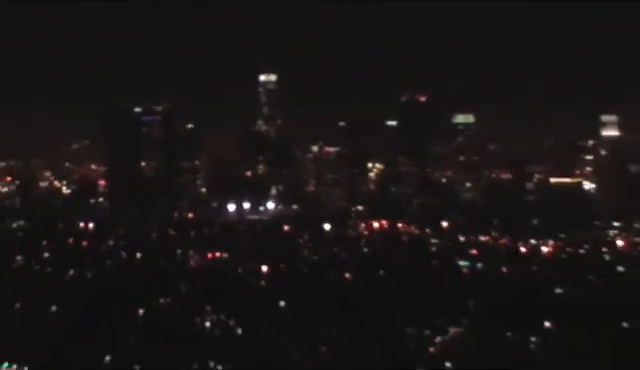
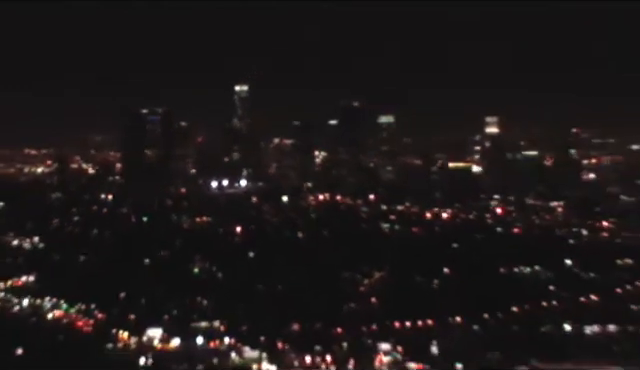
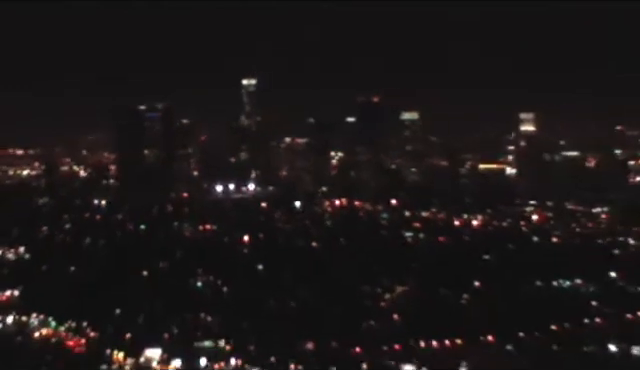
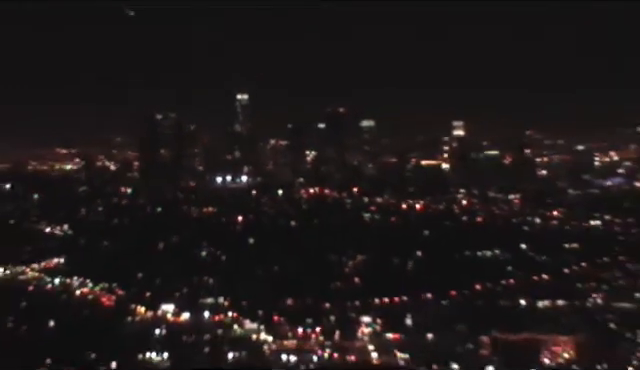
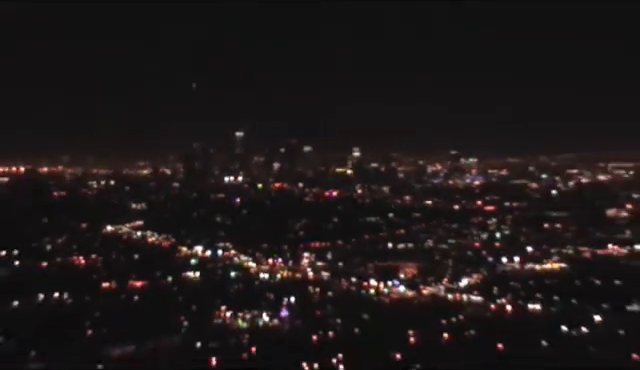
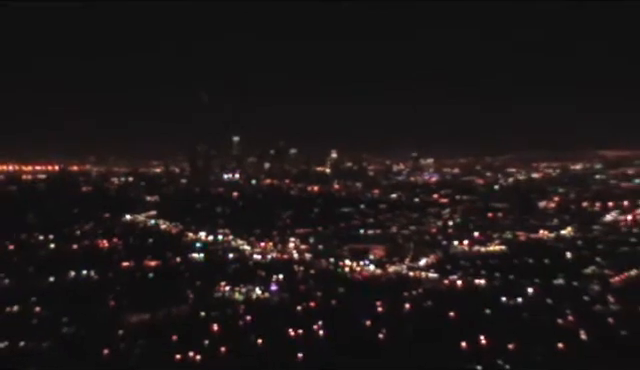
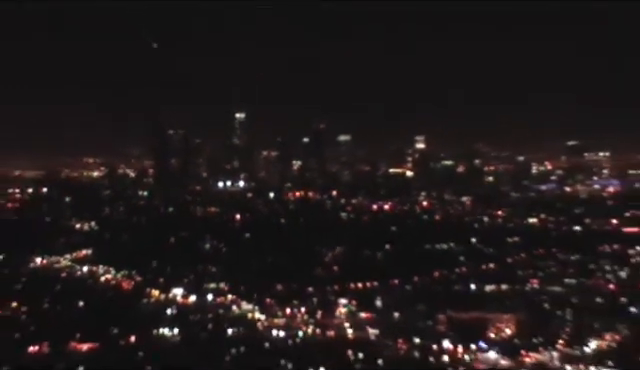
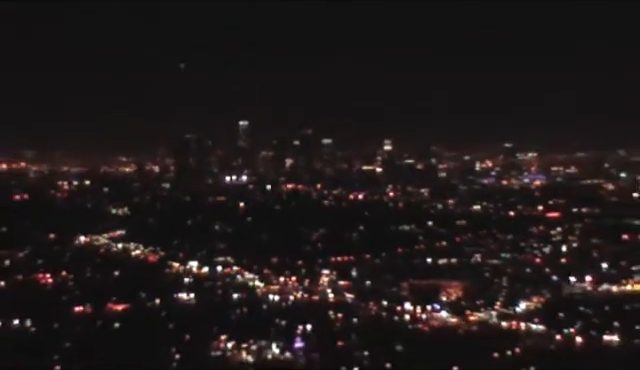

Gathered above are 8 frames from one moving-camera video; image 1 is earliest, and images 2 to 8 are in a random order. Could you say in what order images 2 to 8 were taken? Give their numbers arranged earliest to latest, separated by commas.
3, 2, 4, 7, 8, 5, 6
